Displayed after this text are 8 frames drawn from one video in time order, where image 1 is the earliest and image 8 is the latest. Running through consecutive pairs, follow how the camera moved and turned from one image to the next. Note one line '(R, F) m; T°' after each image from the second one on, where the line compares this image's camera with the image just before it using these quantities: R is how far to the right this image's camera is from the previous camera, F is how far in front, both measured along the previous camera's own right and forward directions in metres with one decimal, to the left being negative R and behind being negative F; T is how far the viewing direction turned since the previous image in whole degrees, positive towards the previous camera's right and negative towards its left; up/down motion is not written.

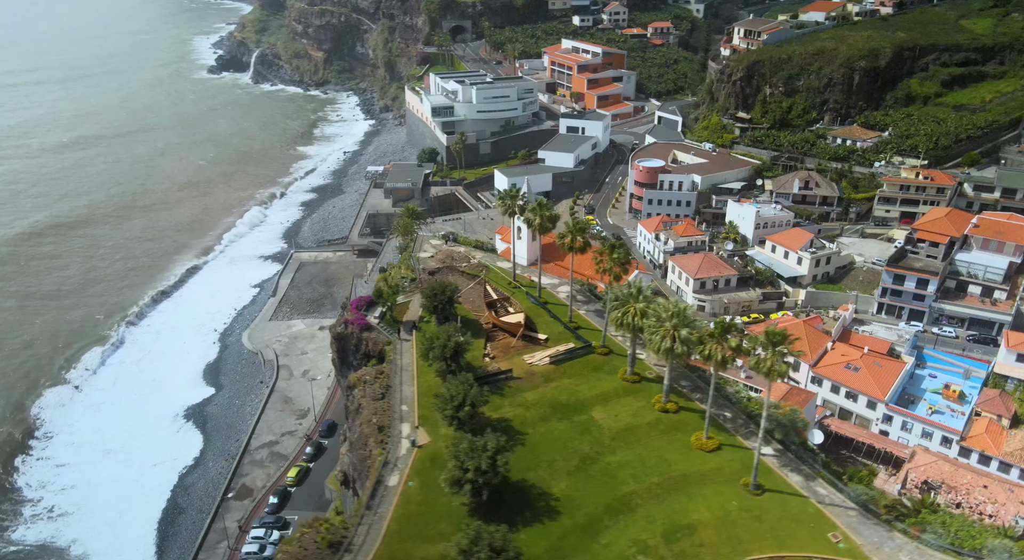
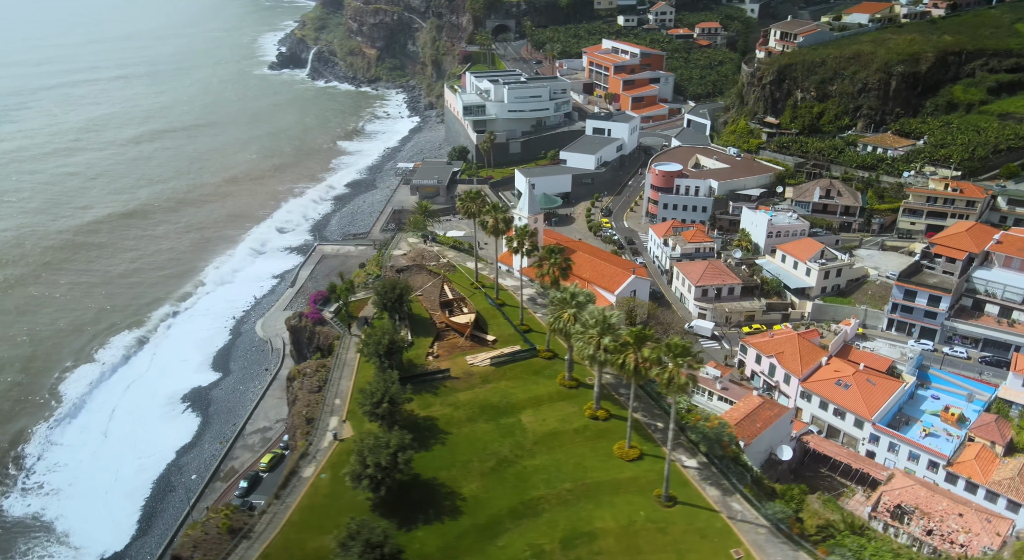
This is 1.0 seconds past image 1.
(+5.5, -0.1) m; -5°
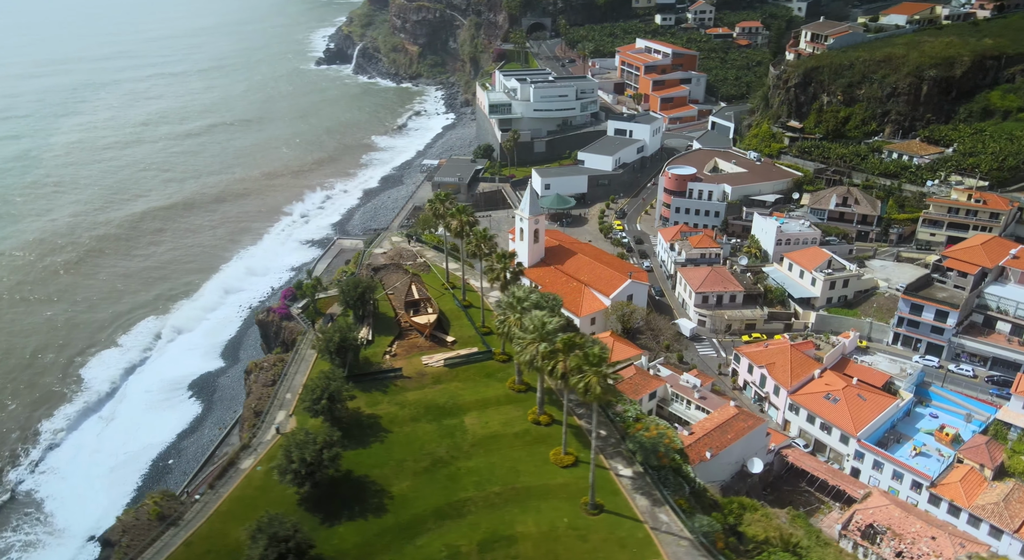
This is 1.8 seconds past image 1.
(+4.5, -0.2) m; -4°
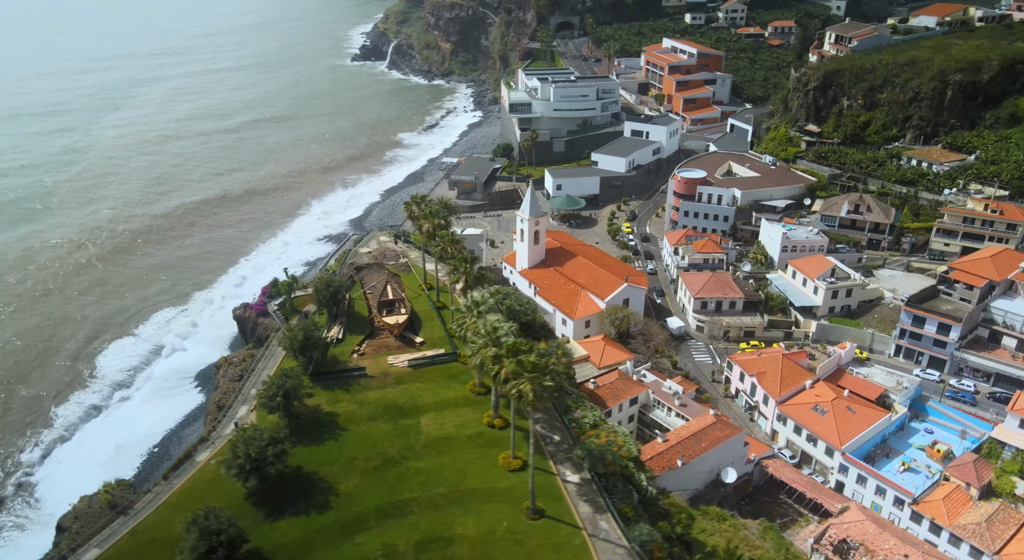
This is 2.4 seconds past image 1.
(+3.6, -0.3) m; -3°
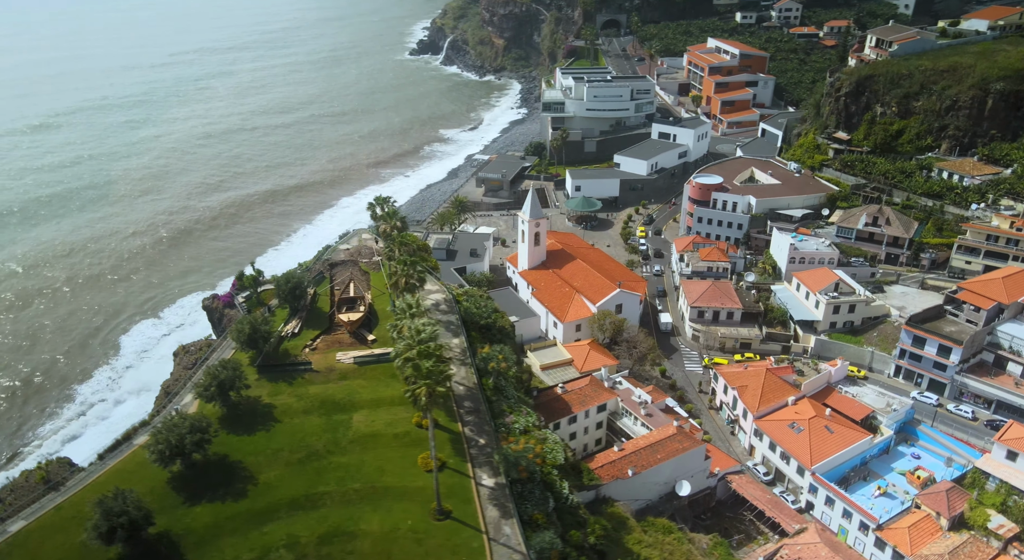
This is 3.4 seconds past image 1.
(+5.9, -0.3) m; -5°
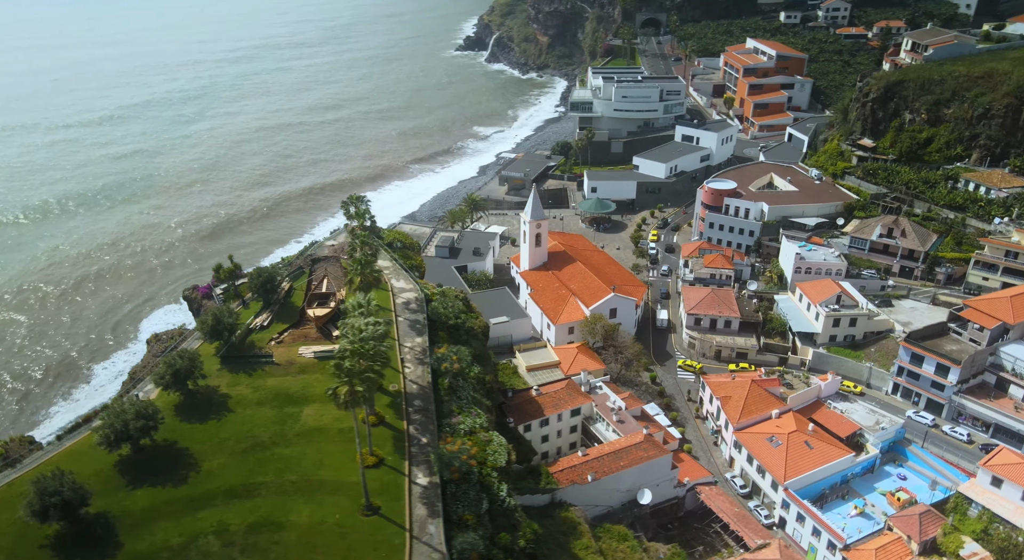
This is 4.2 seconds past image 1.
(+4.8, -0.2) m; -4°
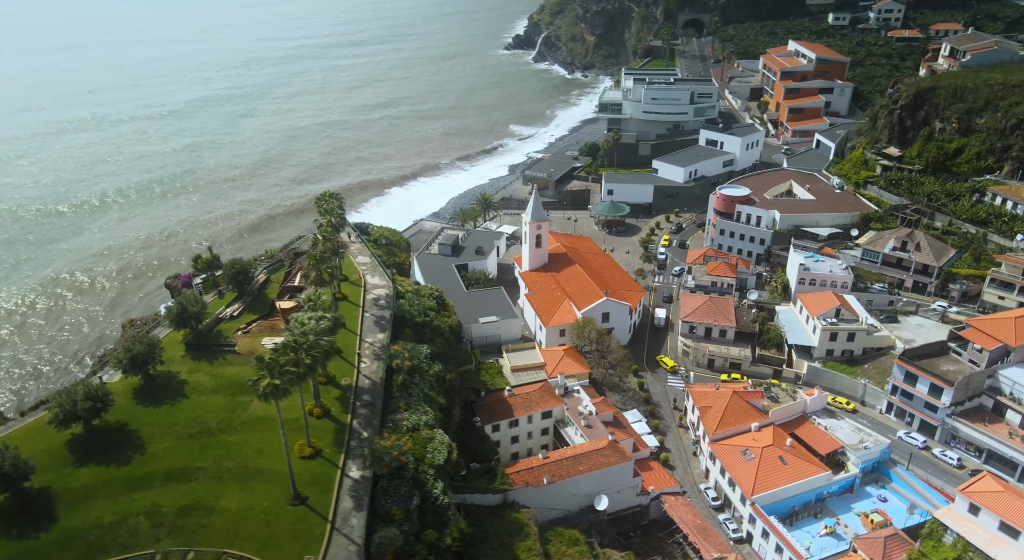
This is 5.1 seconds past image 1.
(+5.2, -0.1) m; -4°
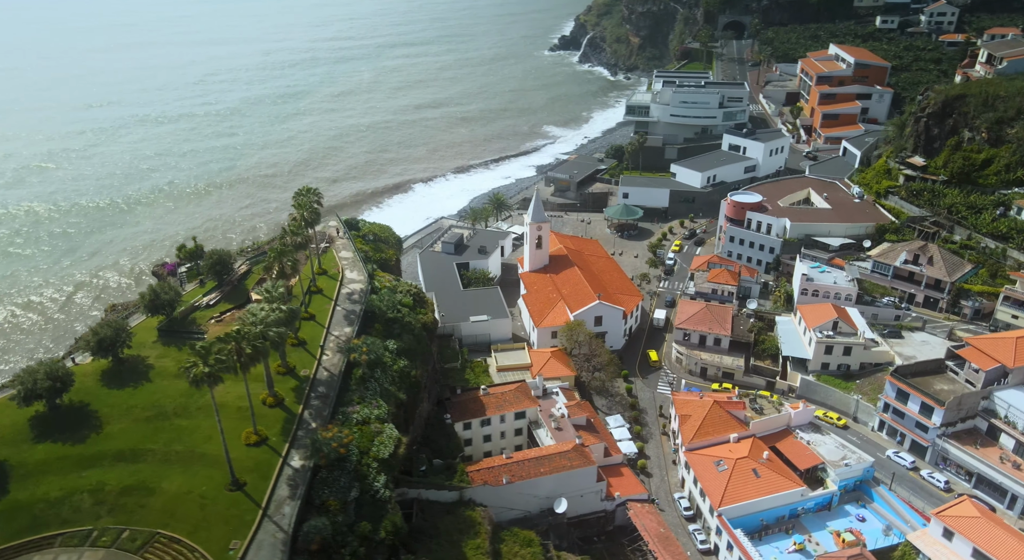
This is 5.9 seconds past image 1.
(+4.8, 0.0) m; -4°
